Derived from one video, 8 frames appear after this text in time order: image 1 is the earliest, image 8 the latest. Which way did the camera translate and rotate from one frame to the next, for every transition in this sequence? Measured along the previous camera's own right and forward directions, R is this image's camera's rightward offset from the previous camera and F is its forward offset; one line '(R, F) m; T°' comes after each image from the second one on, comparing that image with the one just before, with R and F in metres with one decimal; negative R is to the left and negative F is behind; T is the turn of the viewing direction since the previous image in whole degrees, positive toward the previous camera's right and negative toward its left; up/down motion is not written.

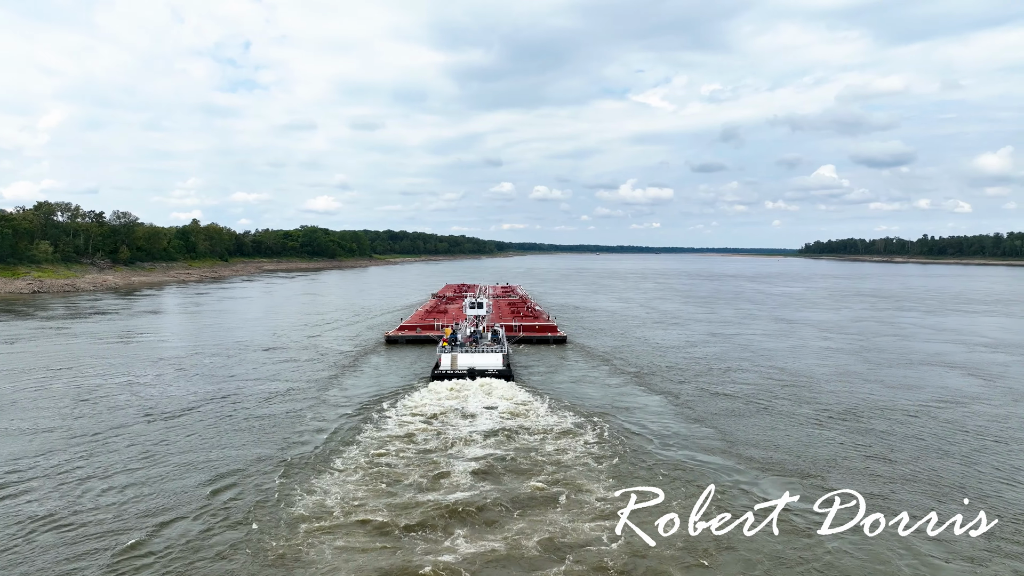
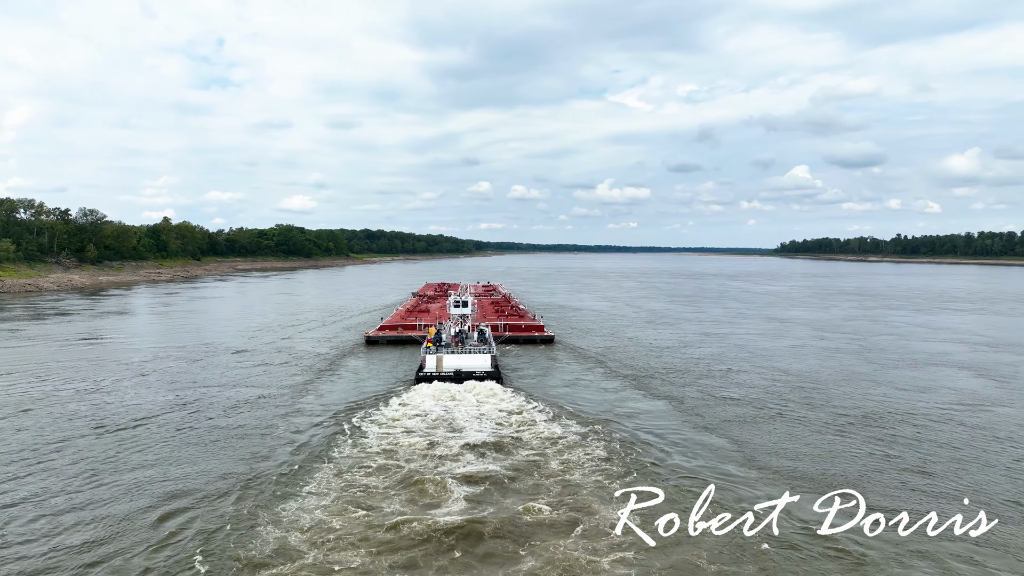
(-0.6, +2.4) m; +2°
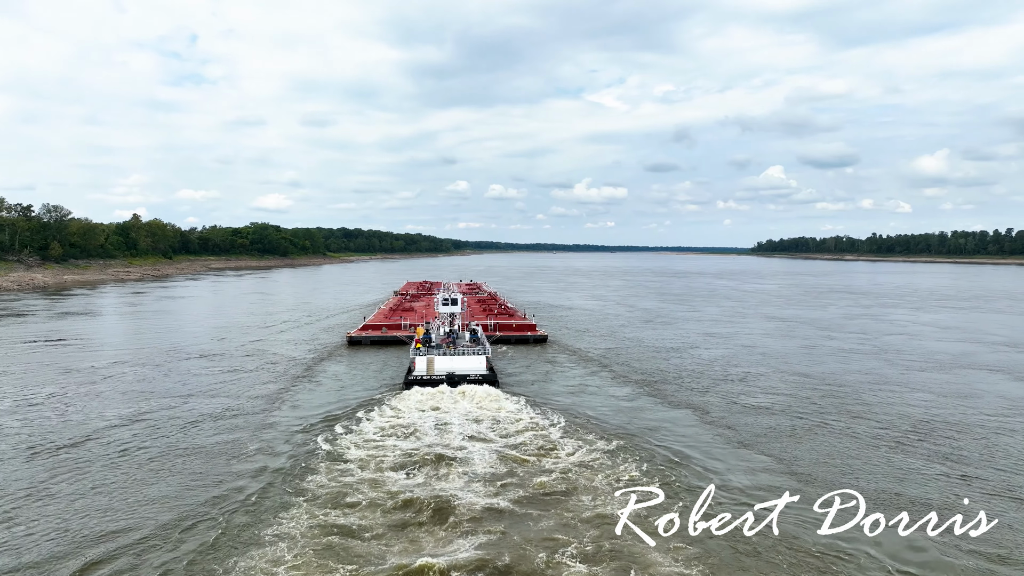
(-0.9, +3.3) m; +2°
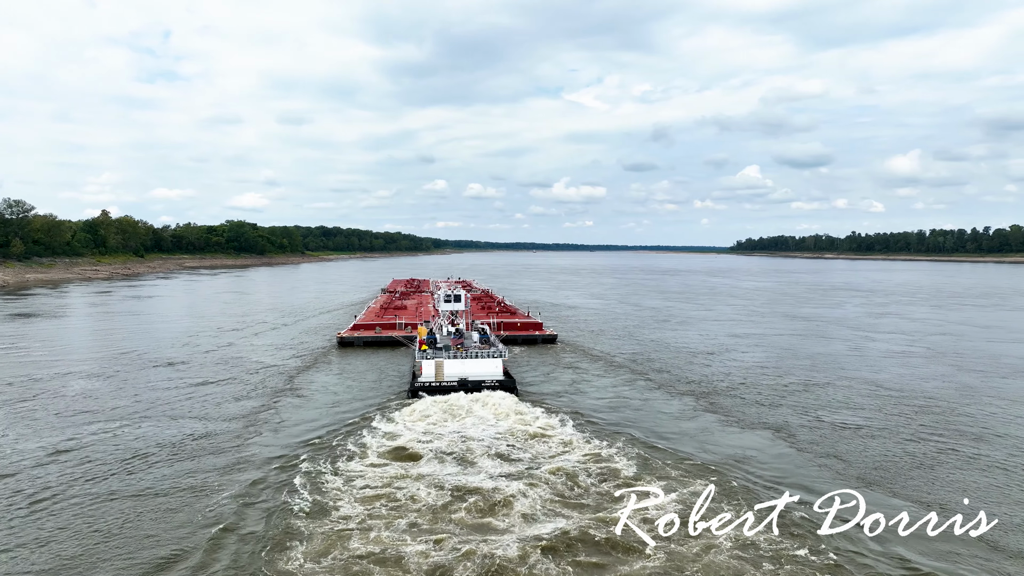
(-1.8, +5.0) m; +2°
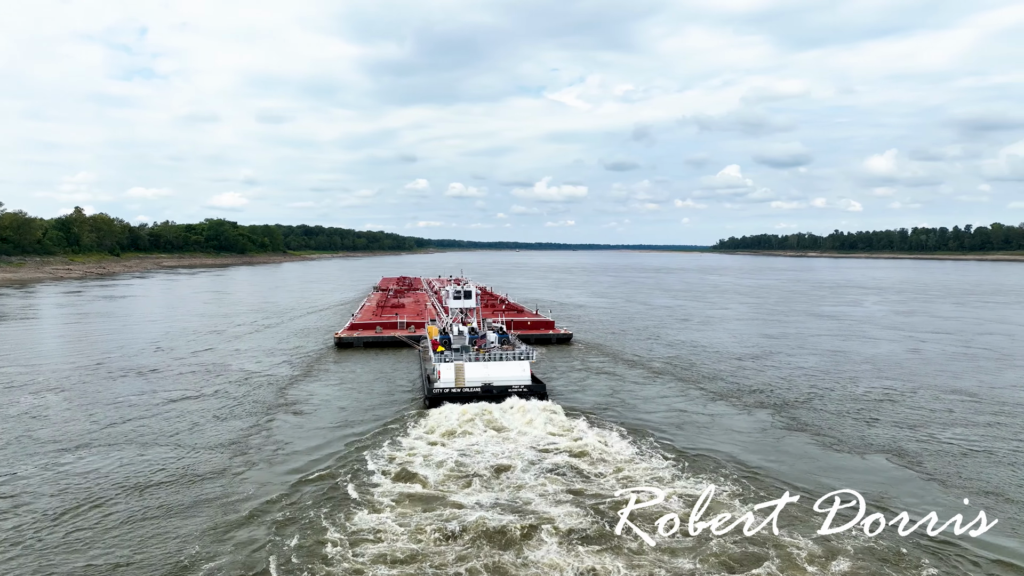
(-1.8, +4.1) m; +1°
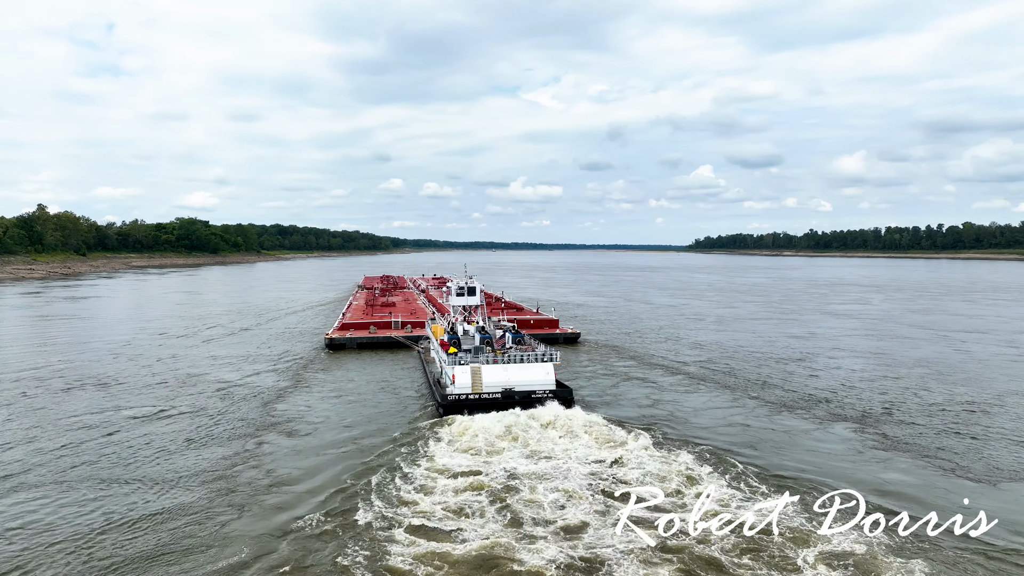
(-1.6, +3.5) m; +2°
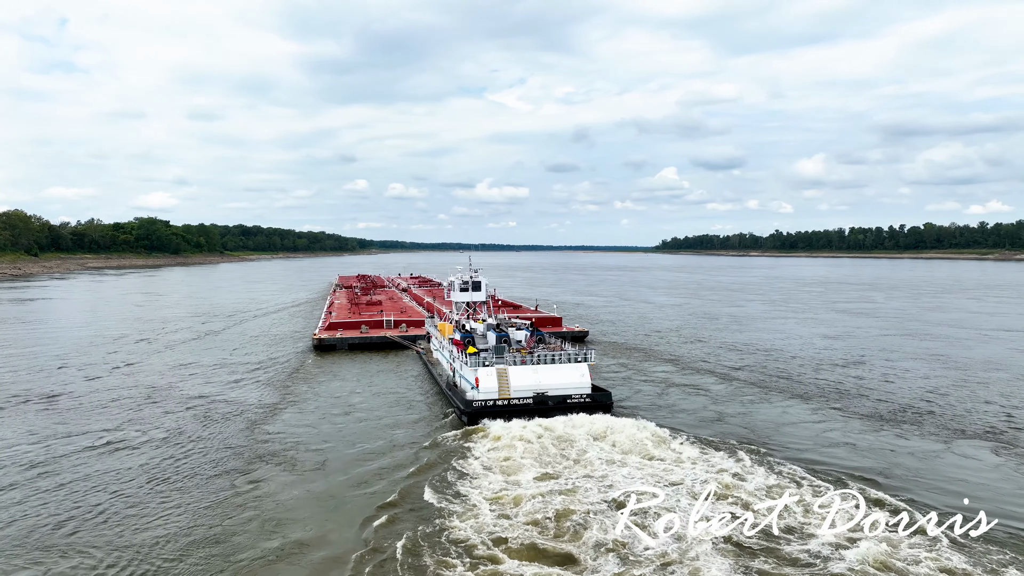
(-2.0, +3.9) m; +3°
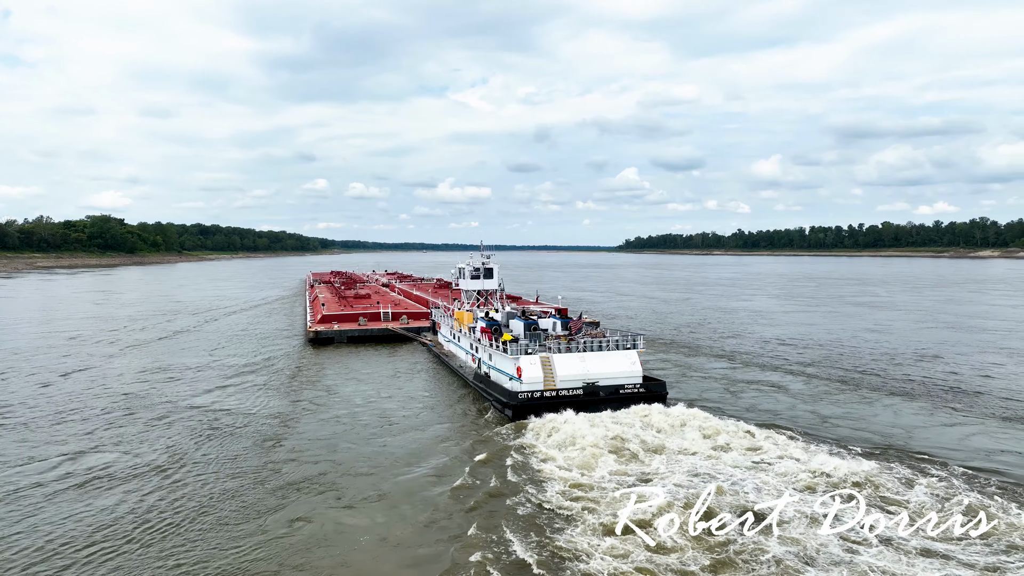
(-2.4, +3.5) m; +3°
